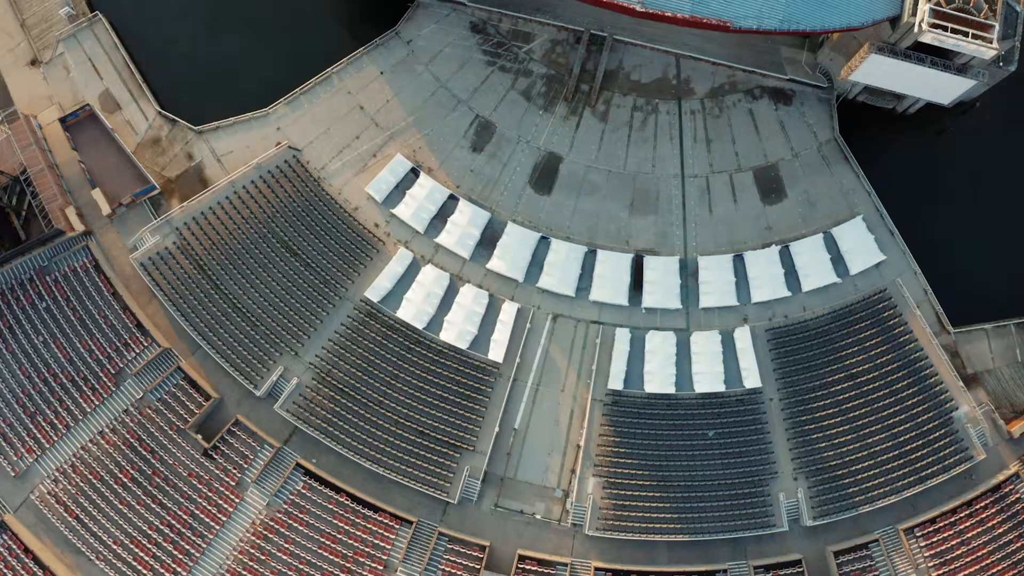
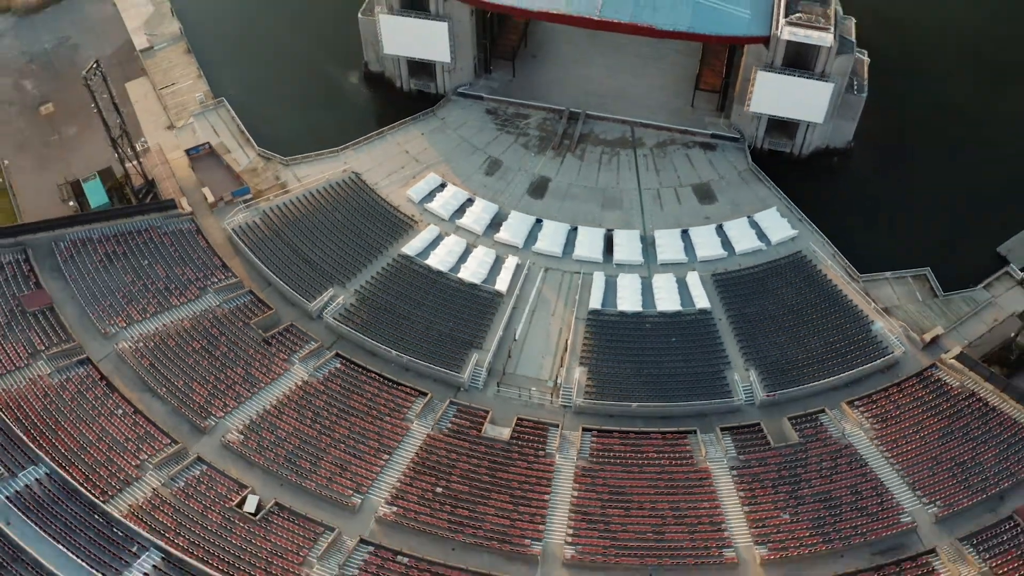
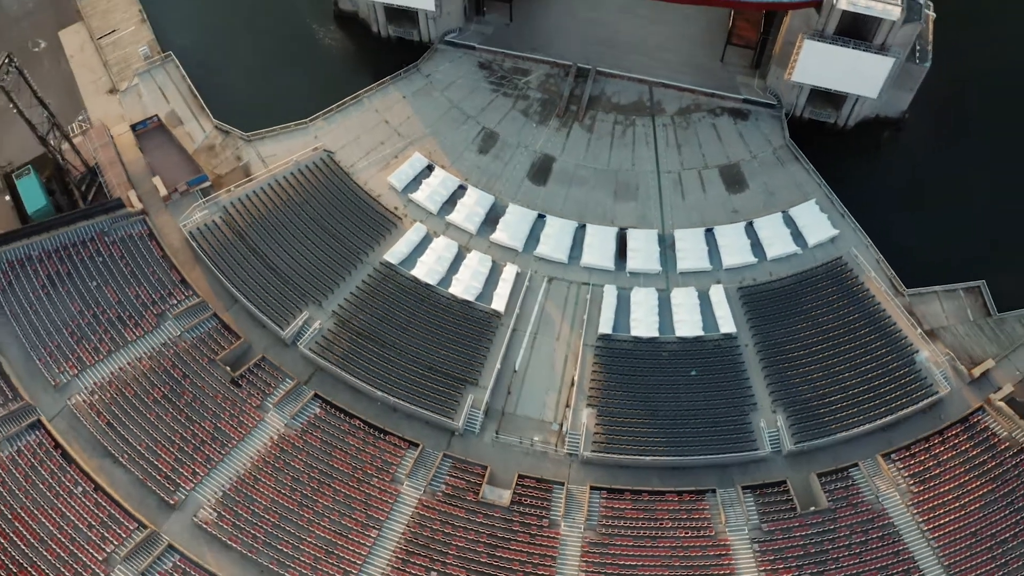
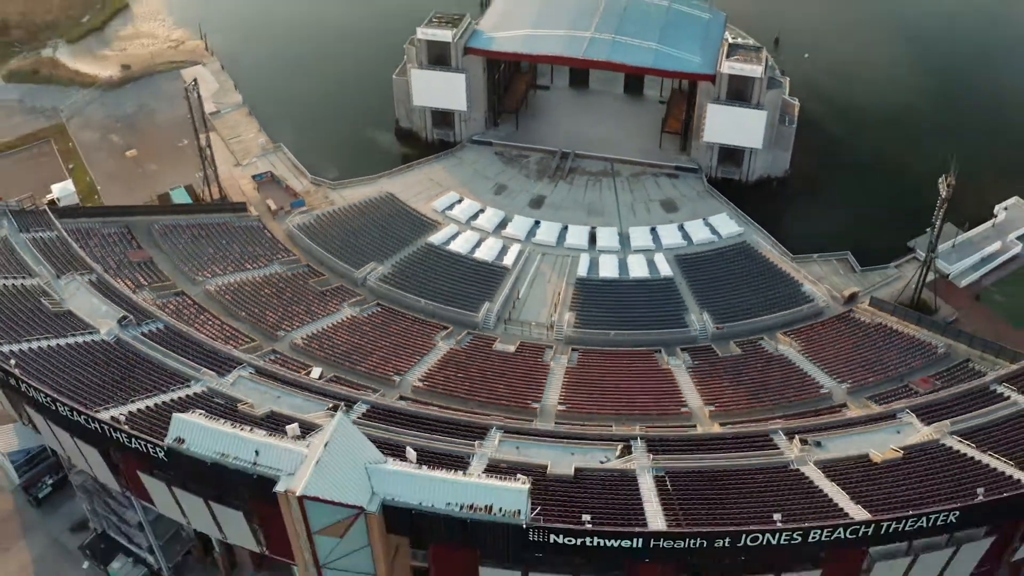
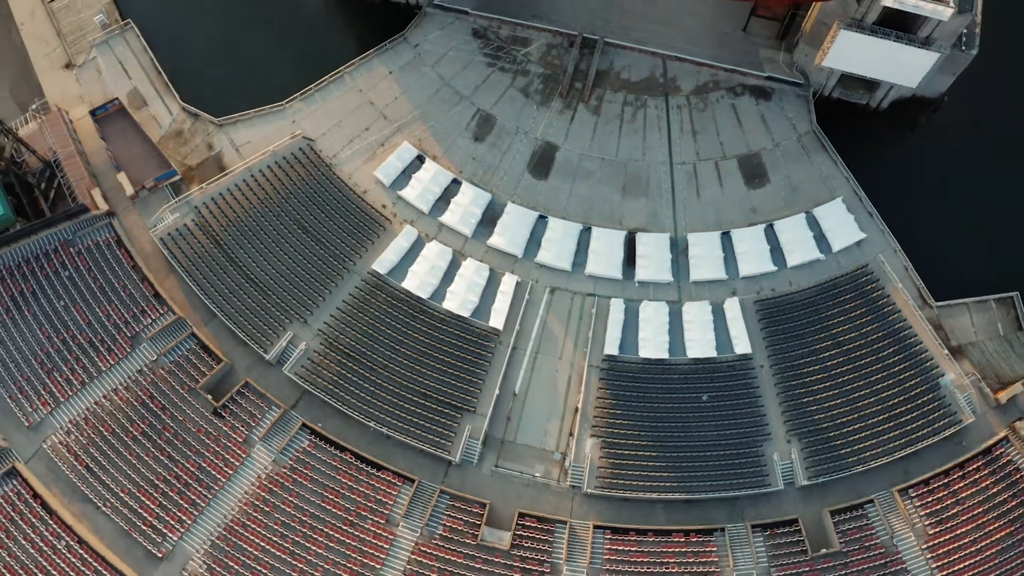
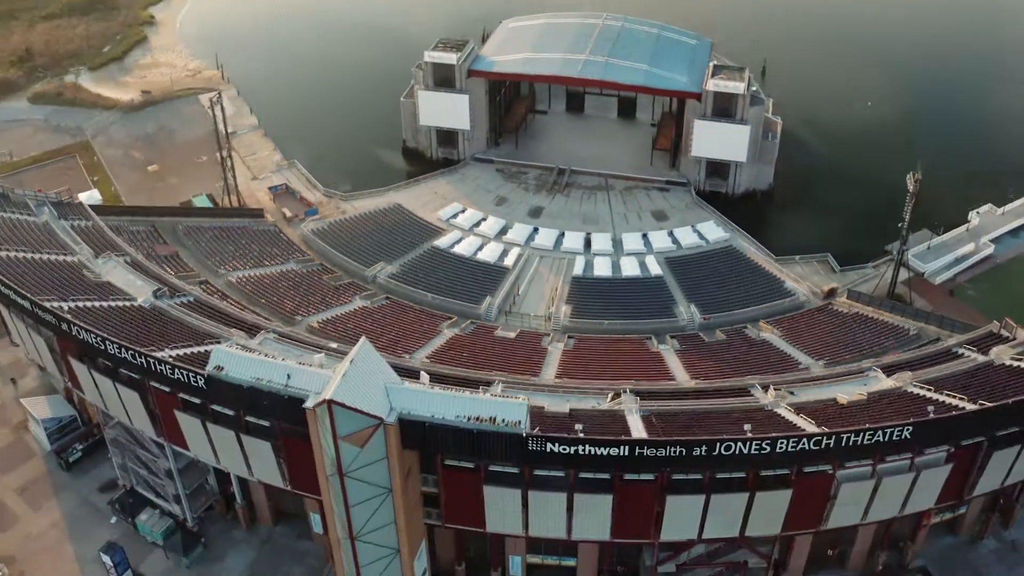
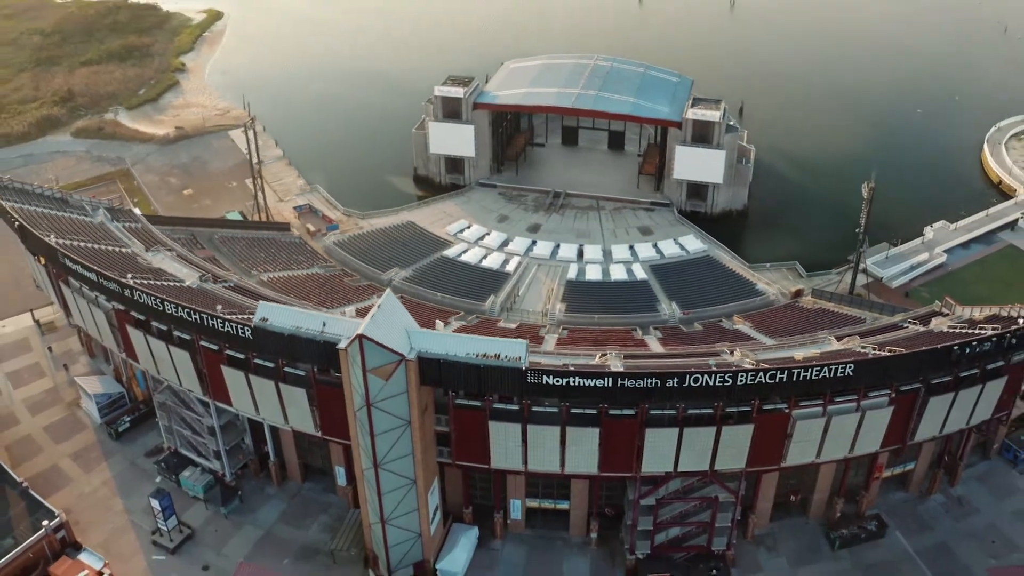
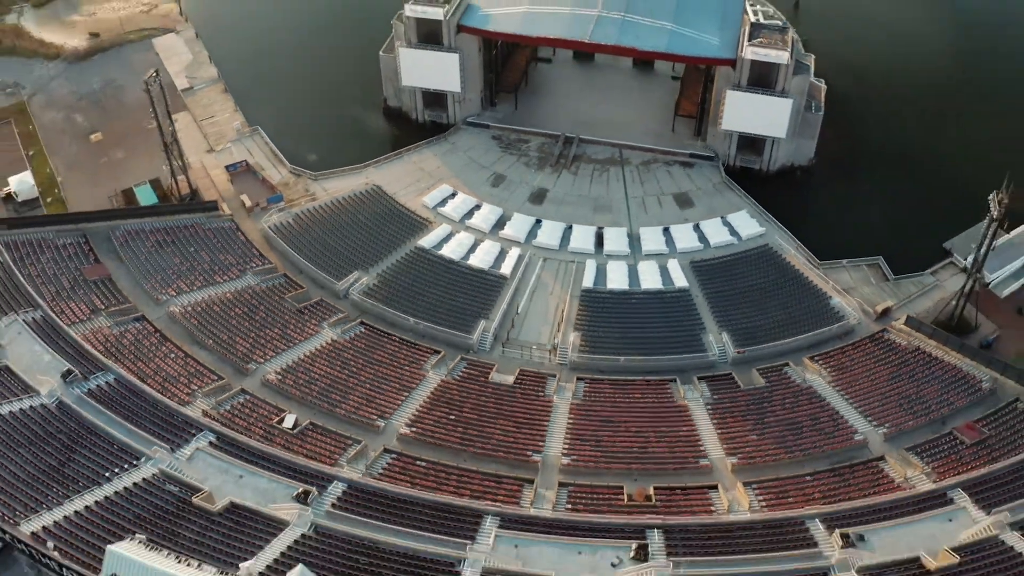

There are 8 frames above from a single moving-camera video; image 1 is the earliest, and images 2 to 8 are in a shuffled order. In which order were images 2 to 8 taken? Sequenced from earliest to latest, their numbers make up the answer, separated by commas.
5, 3, 2, 8, 4, 6, 7
